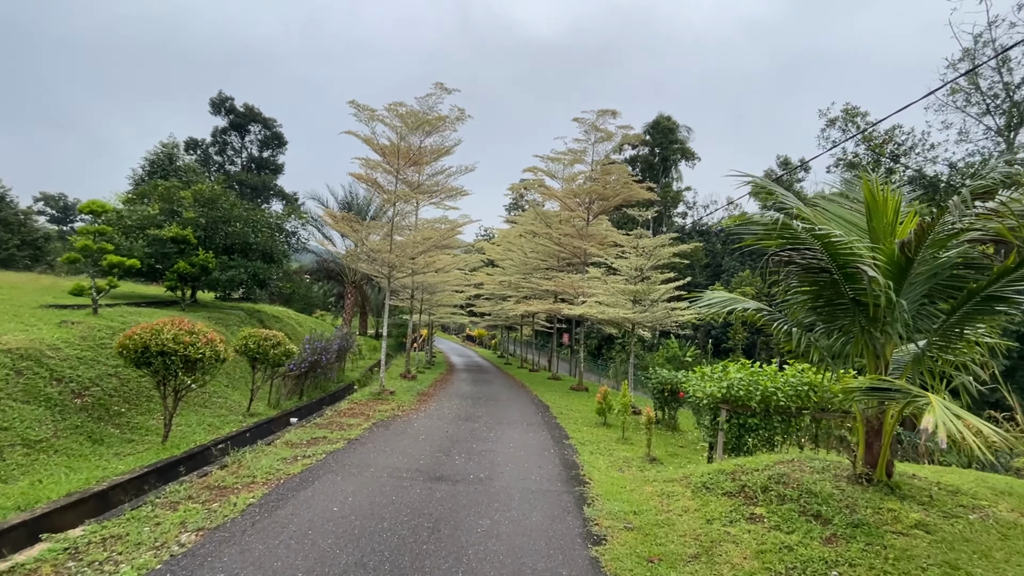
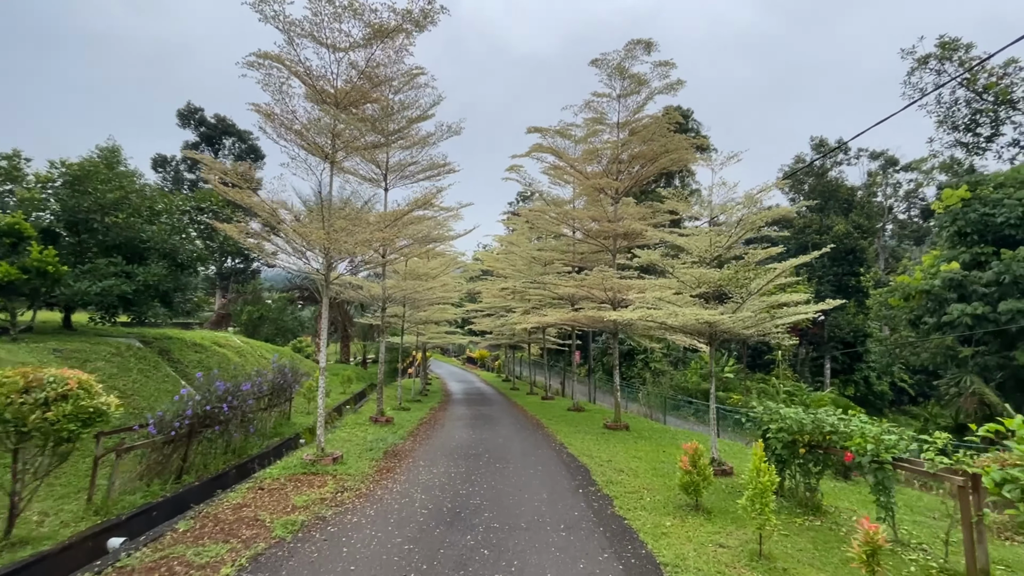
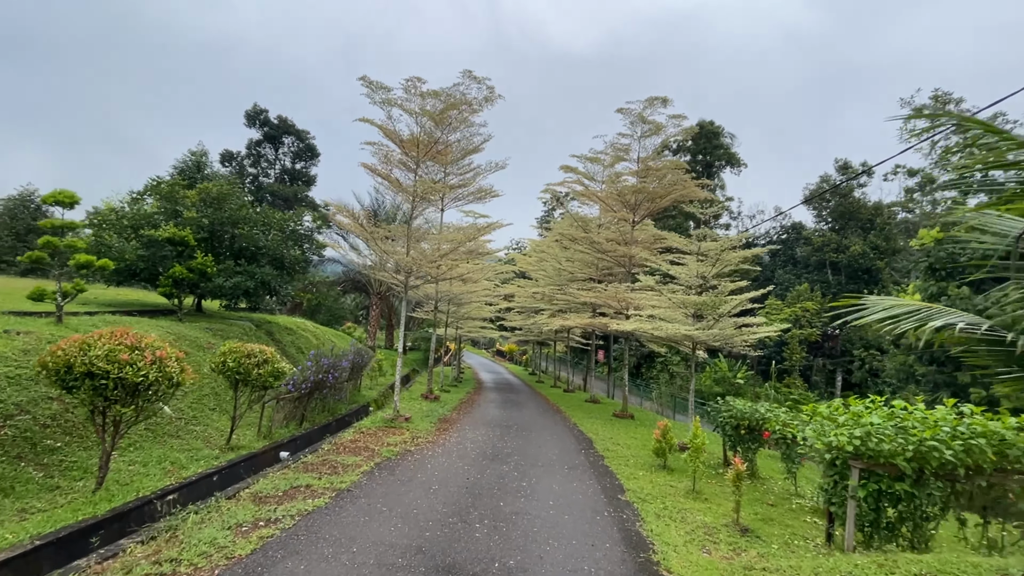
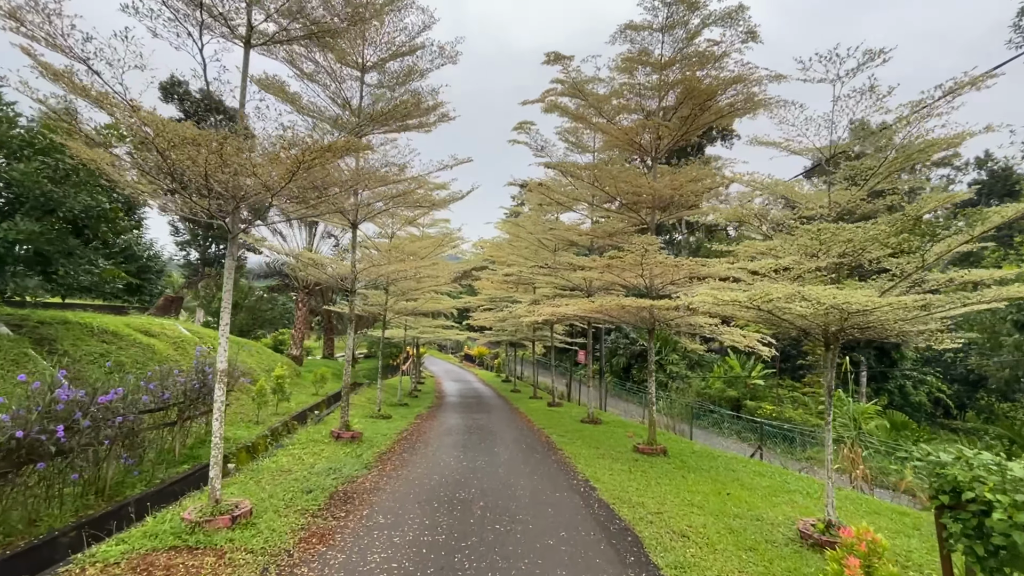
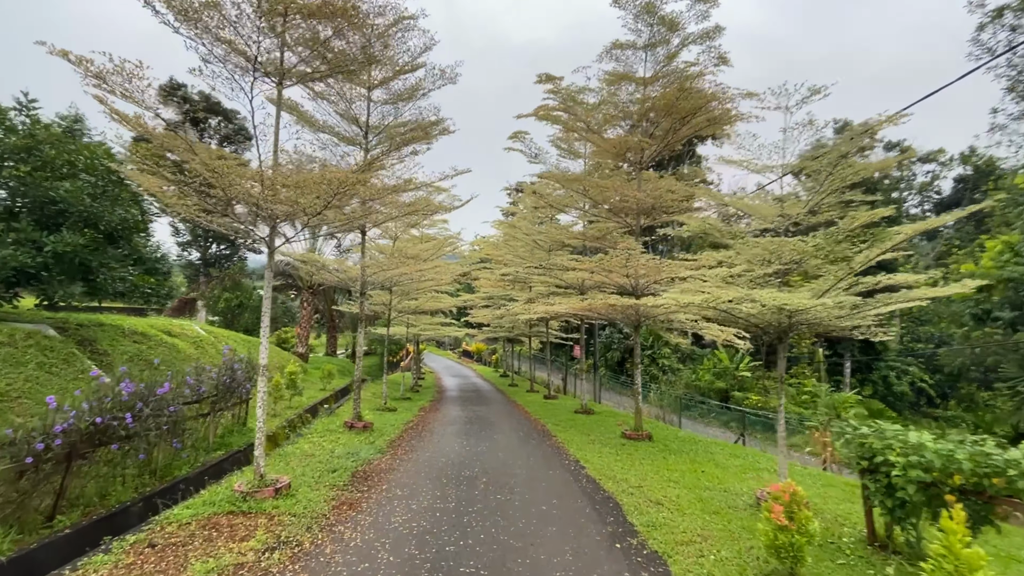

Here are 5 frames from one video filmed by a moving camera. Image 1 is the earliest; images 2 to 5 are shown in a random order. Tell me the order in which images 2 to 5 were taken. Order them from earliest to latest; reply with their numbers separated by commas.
3, 2, 5, 4
